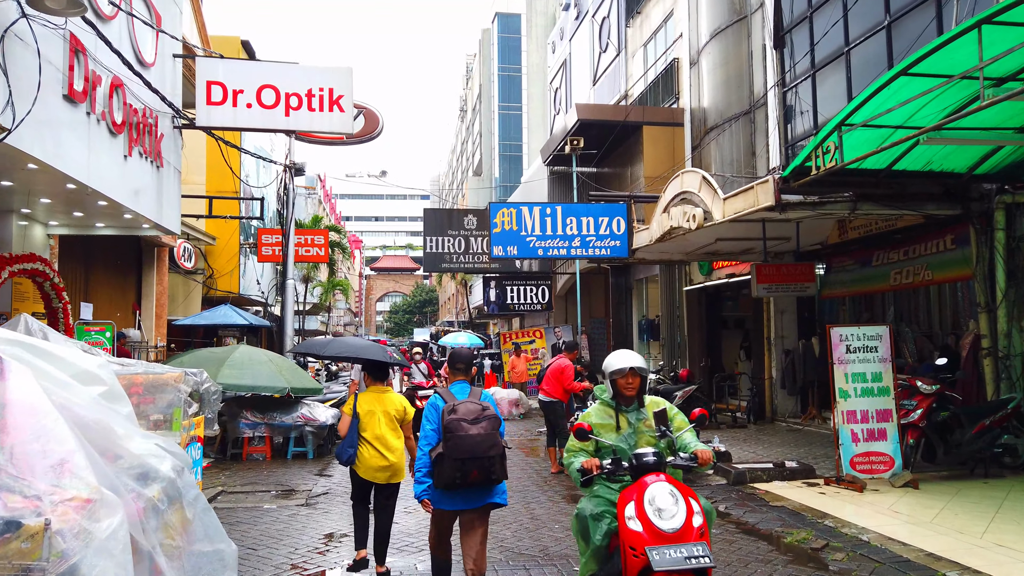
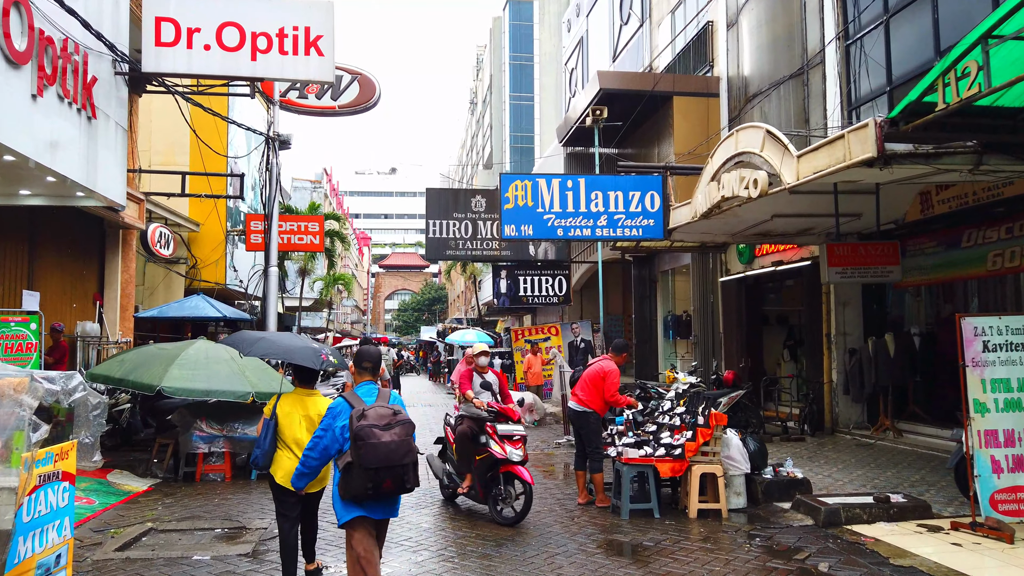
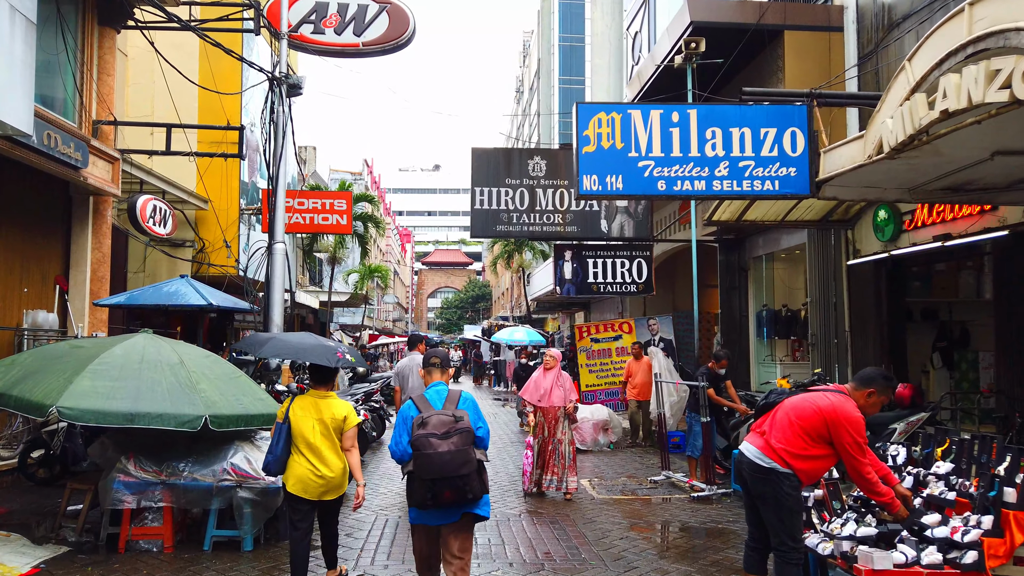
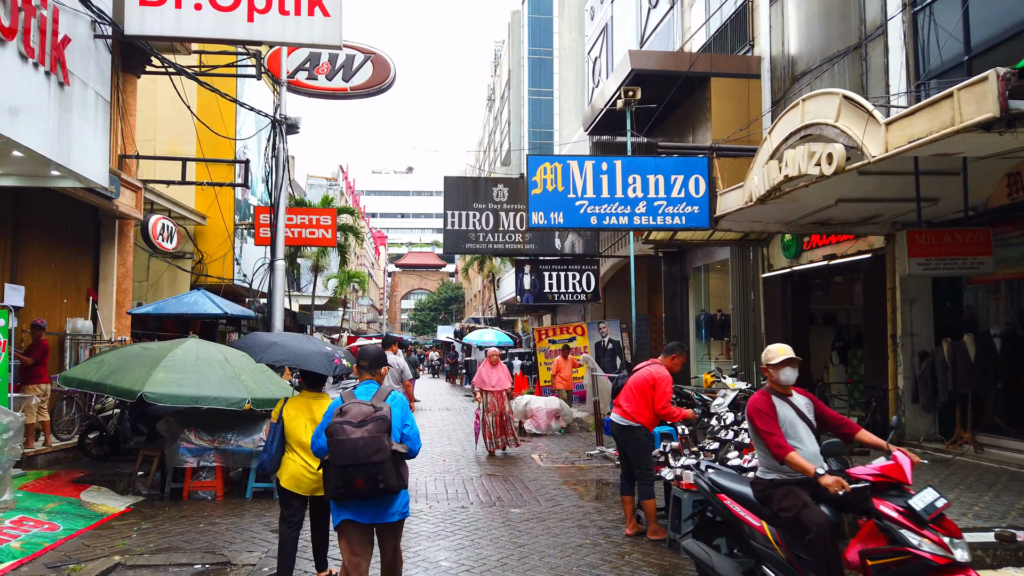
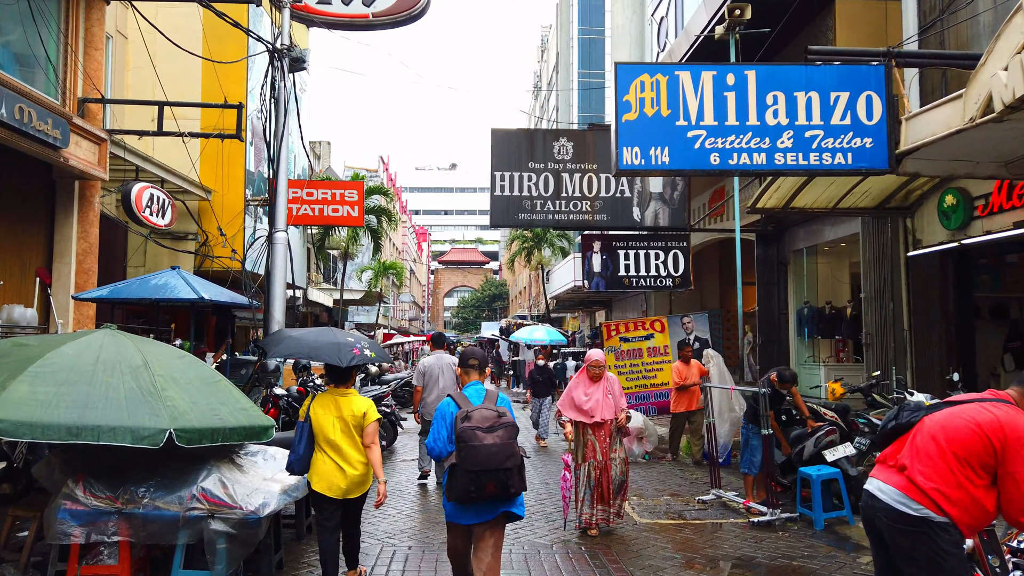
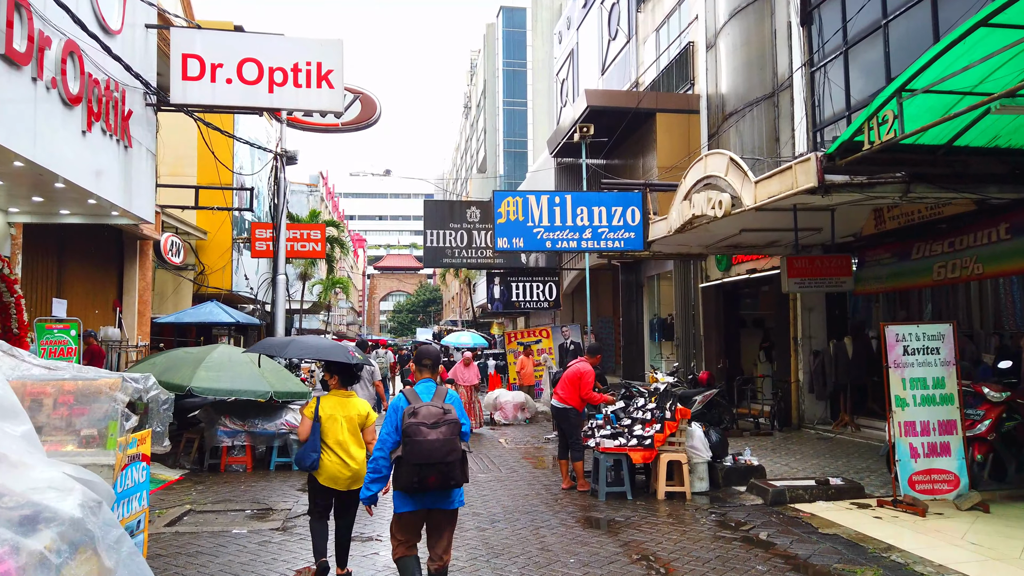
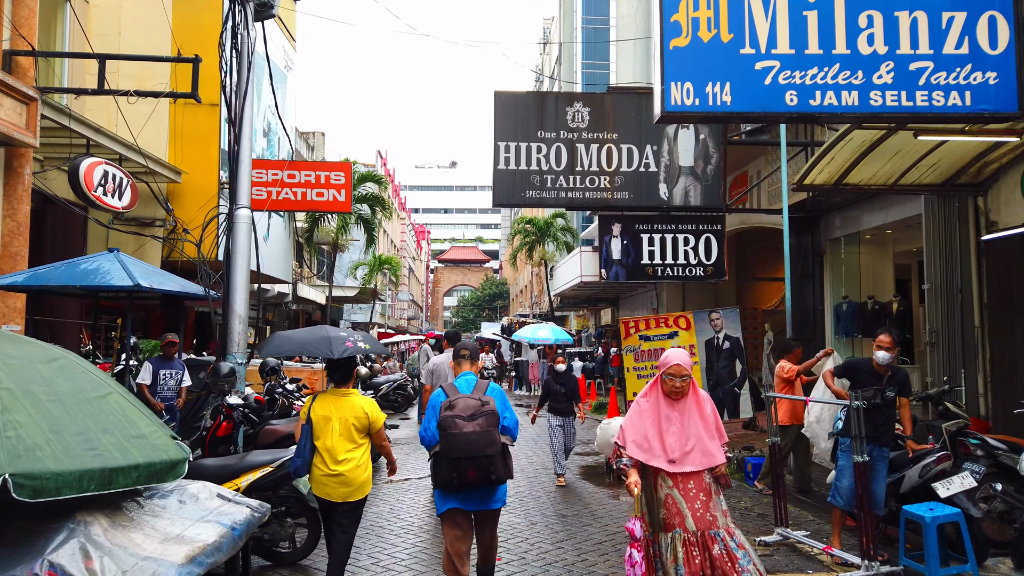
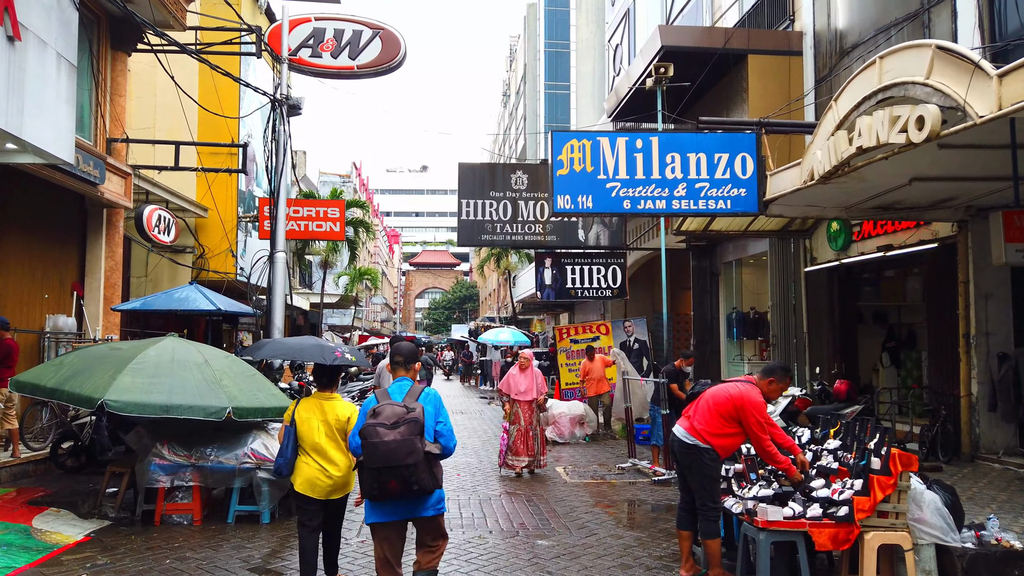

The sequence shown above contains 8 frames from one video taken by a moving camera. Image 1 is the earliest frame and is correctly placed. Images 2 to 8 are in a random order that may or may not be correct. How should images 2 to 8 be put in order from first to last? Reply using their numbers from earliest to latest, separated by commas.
6, 2, 4, 8, 3, 5, 7
